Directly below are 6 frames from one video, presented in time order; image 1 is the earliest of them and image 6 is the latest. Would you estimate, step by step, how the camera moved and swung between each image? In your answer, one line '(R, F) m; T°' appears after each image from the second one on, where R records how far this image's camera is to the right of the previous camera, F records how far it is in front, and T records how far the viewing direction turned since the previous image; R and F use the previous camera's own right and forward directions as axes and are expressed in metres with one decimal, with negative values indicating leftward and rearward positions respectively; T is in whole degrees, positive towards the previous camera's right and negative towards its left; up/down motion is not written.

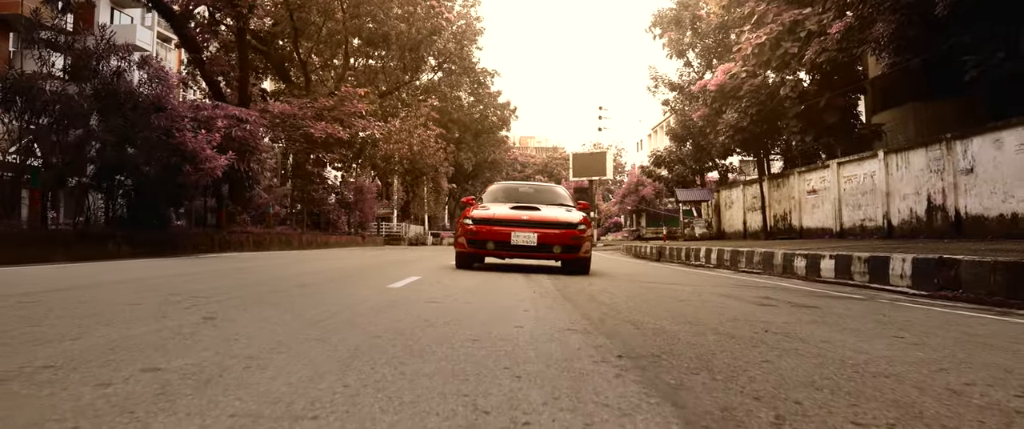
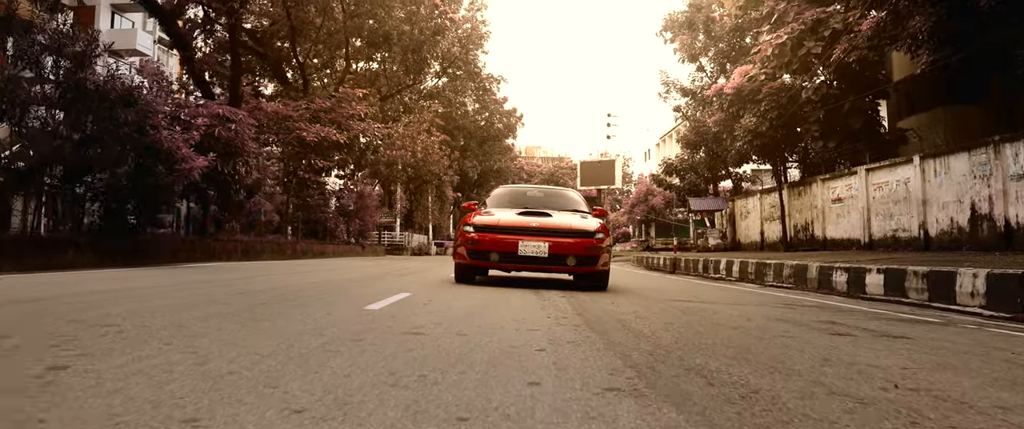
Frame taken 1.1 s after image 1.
(0.0, +1.2) m; 0°
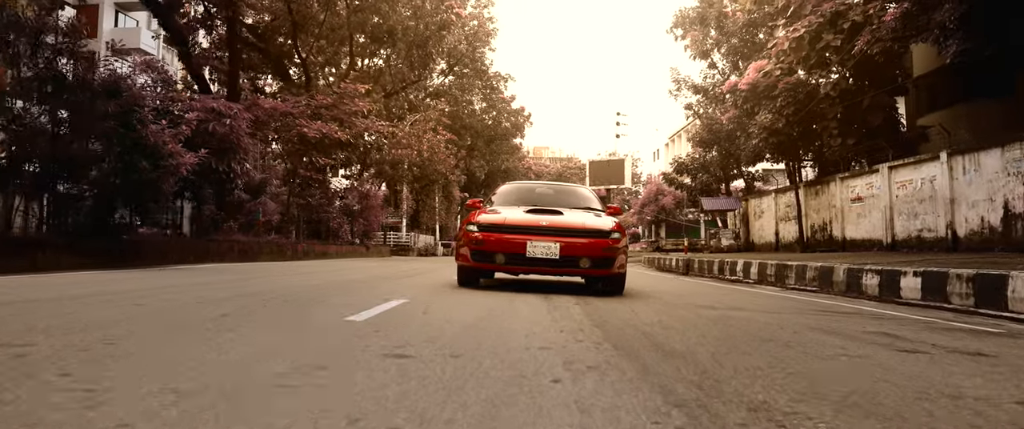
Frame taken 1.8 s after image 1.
(0.0, +0.7) m; -1°
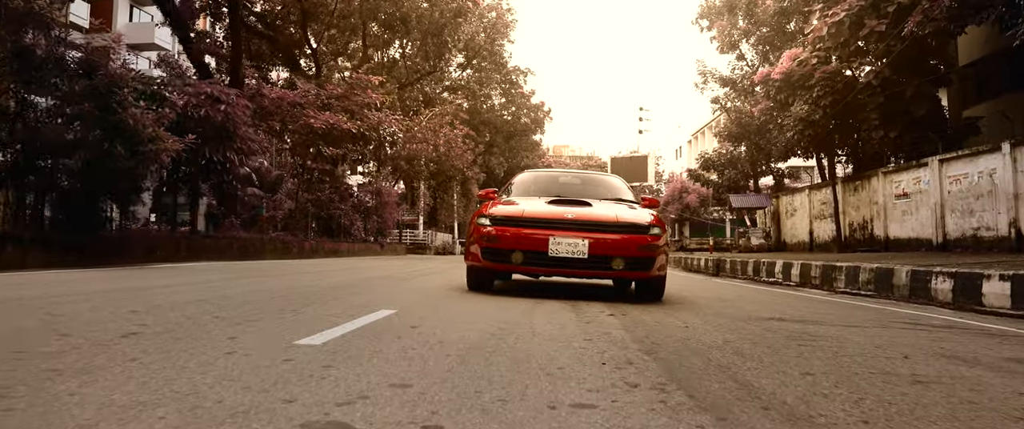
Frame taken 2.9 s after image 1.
(0.0, +1.1) m; -2°
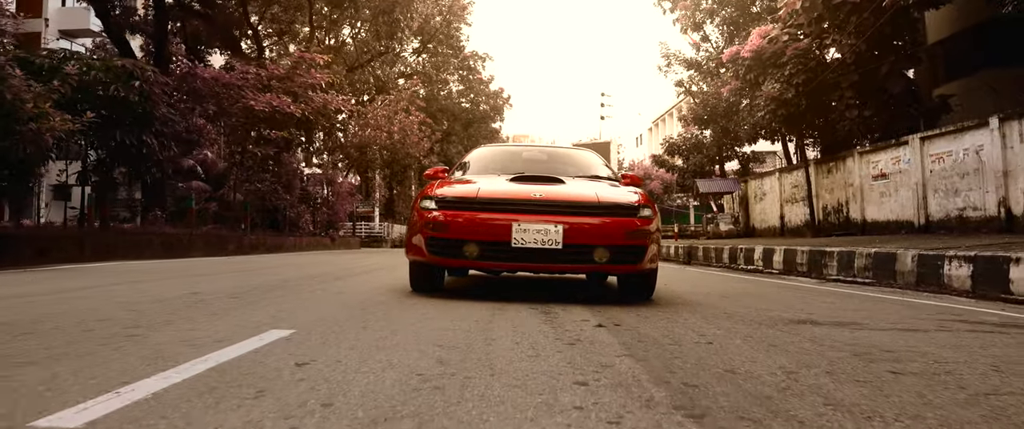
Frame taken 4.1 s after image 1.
(+0.1, +1.3) m; +3°
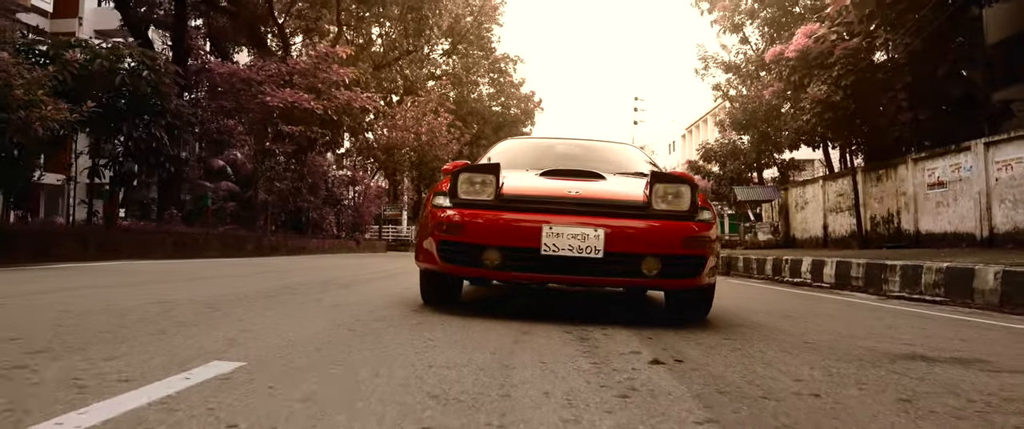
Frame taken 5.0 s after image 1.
(0.0, +0.8) m; -2°
